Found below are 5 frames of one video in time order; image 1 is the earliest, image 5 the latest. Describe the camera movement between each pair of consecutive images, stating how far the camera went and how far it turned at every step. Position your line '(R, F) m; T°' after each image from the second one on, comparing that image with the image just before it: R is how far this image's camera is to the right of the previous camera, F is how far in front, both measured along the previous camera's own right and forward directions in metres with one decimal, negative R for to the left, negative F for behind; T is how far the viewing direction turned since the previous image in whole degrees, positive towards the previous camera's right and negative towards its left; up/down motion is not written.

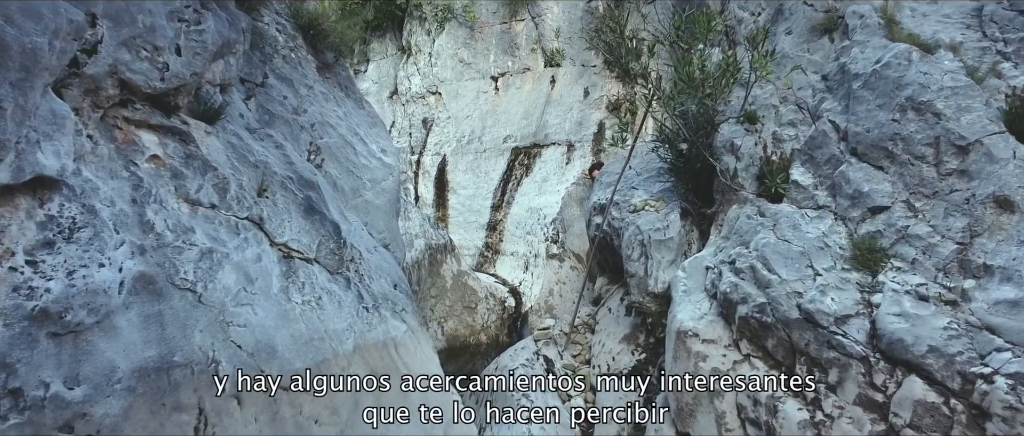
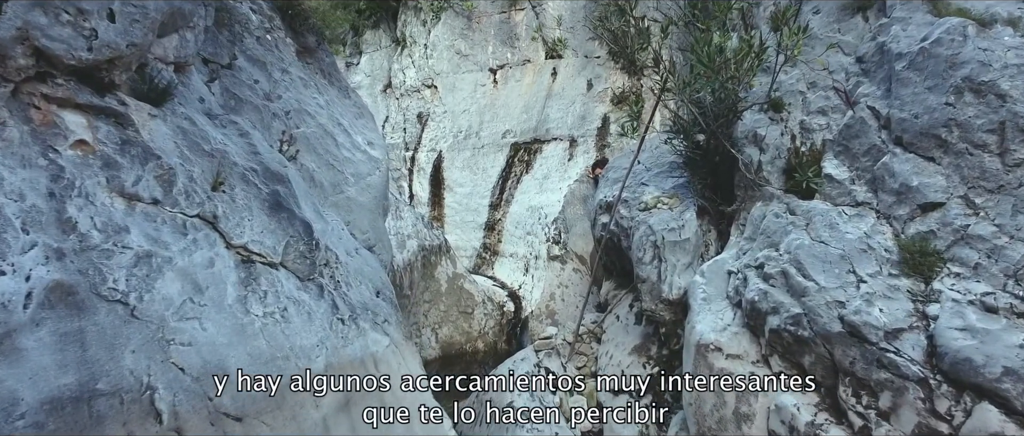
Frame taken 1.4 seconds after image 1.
(0.0, +0.6) m; 0°
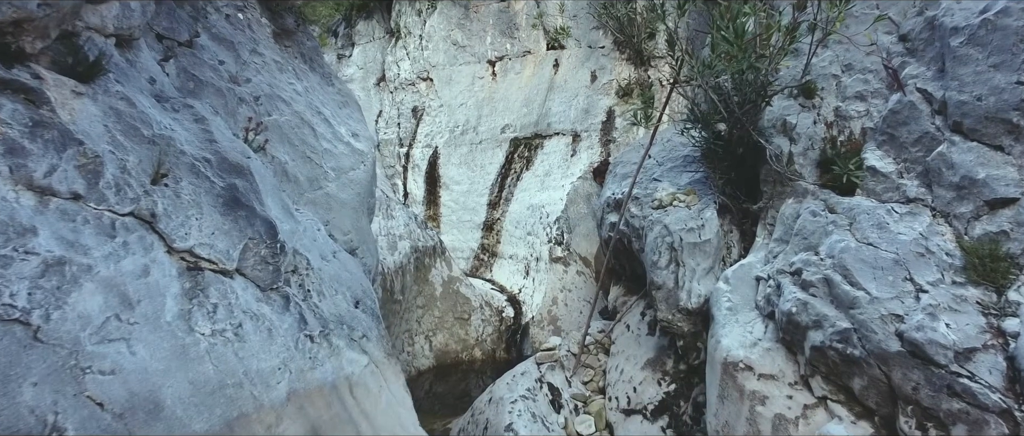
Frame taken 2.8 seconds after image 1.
(0.0, +0.6) m; 0°
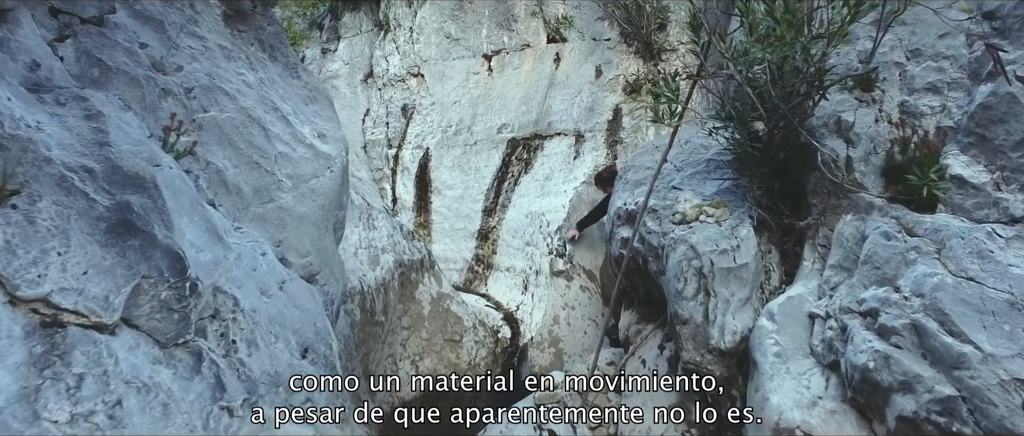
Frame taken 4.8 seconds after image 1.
(0.0, +0.9) m; 0°
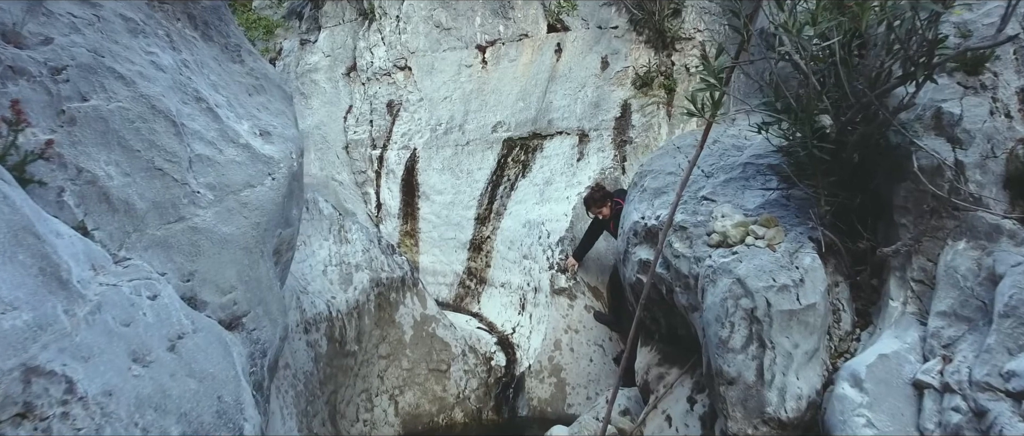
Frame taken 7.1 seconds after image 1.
(0.0, +1.0) m; 0°
